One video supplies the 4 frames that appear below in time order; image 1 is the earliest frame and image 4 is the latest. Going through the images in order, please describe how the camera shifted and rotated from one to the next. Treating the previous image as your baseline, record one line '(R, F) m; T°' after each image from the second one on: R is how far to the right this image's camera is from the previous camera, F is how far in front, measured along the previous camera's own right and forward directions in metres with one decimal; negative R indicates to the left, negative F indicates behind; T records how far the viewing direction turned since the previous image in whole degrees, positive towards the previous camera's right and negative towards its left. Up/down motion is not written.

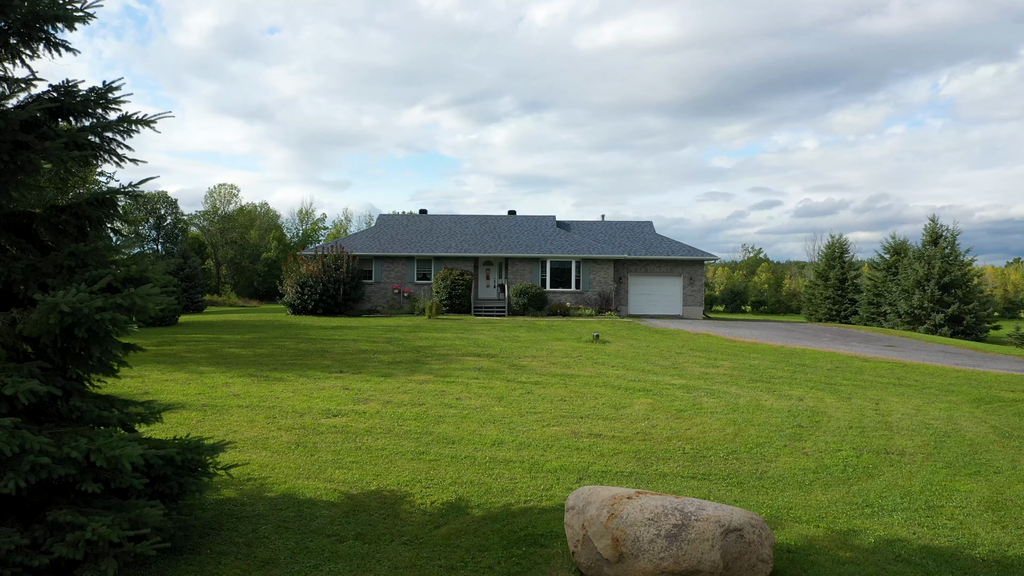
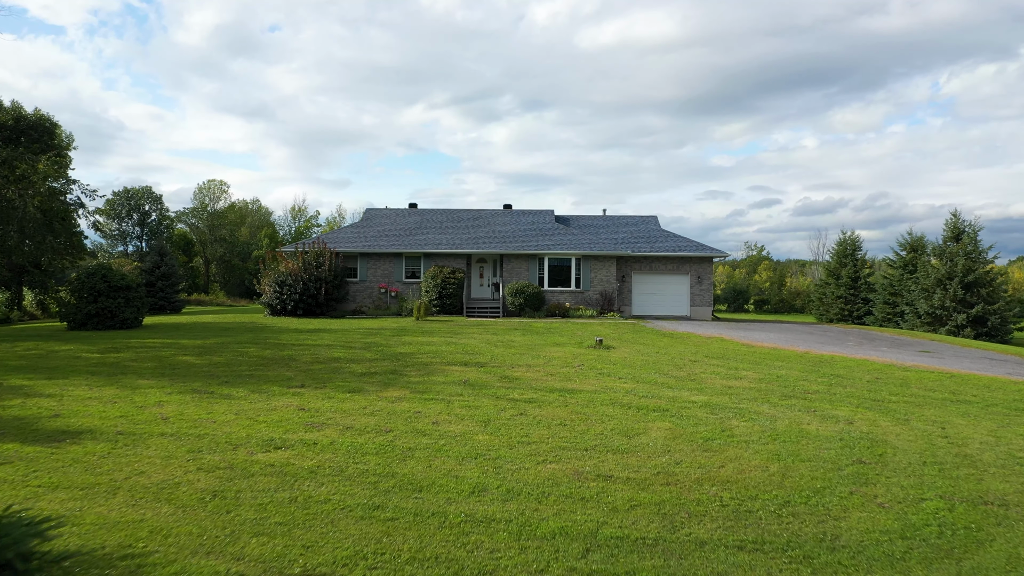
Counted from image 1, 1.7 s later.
(+0.2, +1.5) m; 0°
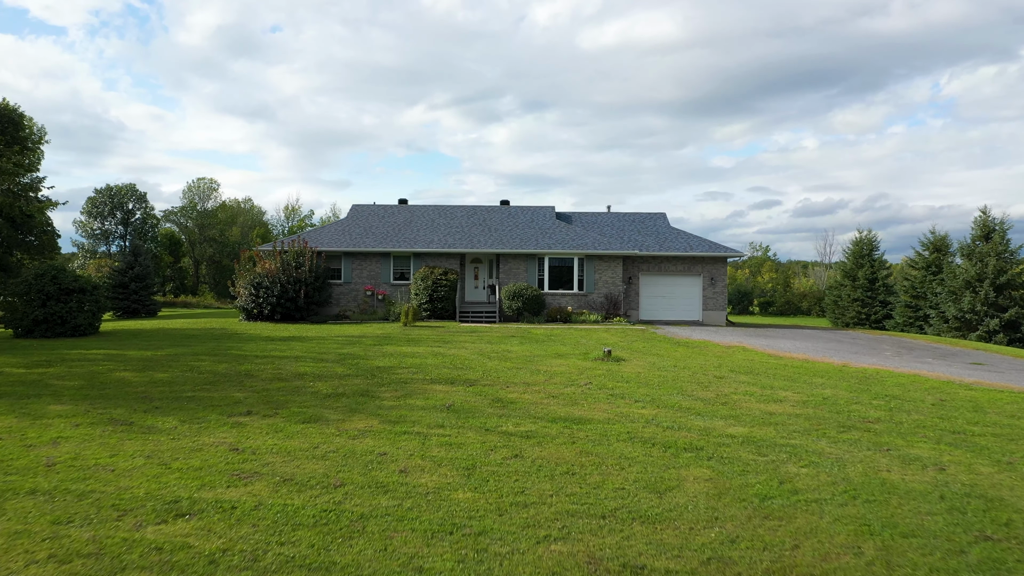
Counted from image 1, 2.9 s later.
(+0.1, +1.6) m; 0°
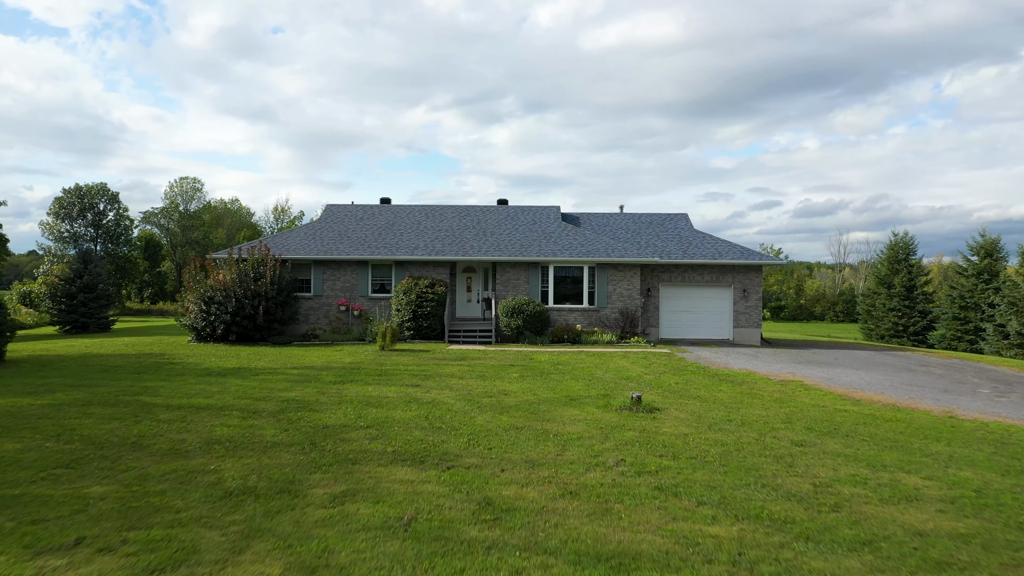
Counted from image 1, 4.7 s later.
(0.0, +2.7) m; 0°
